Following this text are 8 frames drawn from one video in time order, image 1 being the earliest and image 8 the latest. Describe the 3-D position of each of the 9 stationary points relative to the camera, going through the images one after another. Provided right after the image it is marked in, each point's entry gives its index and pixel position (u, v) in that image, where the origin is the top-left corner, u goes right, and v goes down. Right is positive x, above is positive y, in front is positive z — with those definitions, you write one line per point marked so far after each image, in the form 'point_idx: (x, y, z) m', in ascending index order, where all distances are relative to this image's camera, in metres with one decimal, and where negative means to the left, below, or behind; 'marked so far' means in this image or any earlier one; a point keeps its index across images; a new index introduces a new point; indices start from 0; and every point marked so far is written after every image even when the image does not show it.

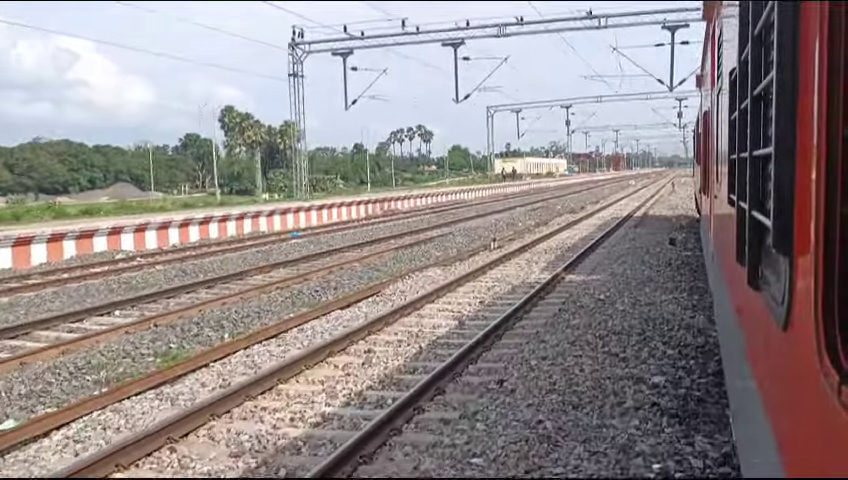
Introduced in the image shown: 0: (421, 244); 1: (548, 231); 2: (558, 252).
0: (0.0, 0.0, +18.2) m
1: (+3.1, +0.2, +20.0) m
2: (+3.1, -0.2, +16.9) m
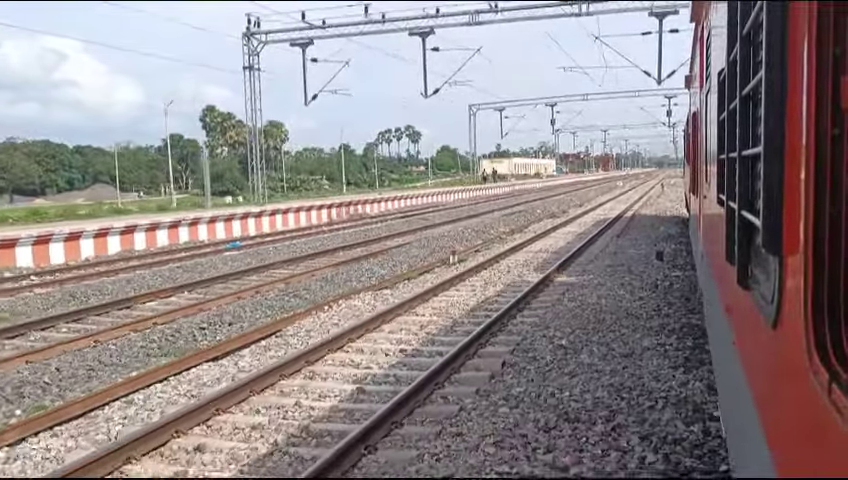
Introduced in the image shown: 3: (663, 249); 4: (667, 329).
0: (-0.3, -0.1, +17.9) m
1: (+2.8, +0.2, +19.7) m
2: (+2.8, -0.2, +16.7) m
3: (+5.5, 0.0, +17.8) m
4: (+3.0, -1.0, +9.5) m
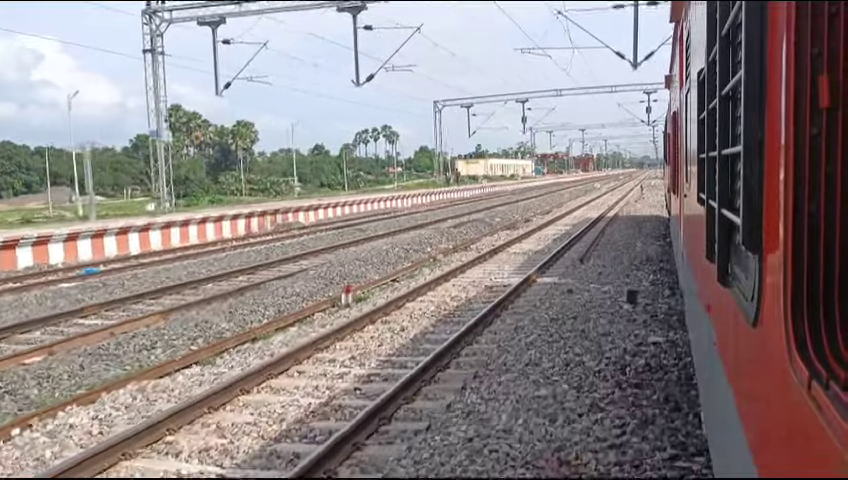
0: (-0.8, -0.2, +17.3) m
1: (+2.2, +0.1, +19.2) m
2: (+2.2, -0.3, +16.2) m
3: (+4.9, -0.1, +17.4) m
4: (+2.6, -1.1, +9.1) m
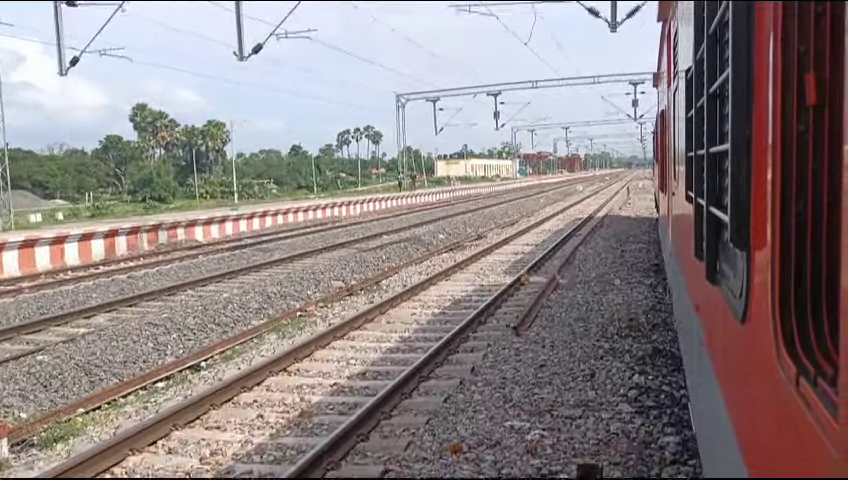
0: (-1.3, -0.3, +16.6) m
1: (+1.7, 0.0, +18.6) m
2: (+1.8, -0.3, +15.5) m
3: (+4.5, -0.1, +16.8) m
4: (+2.3, -1.1, +8.4) m
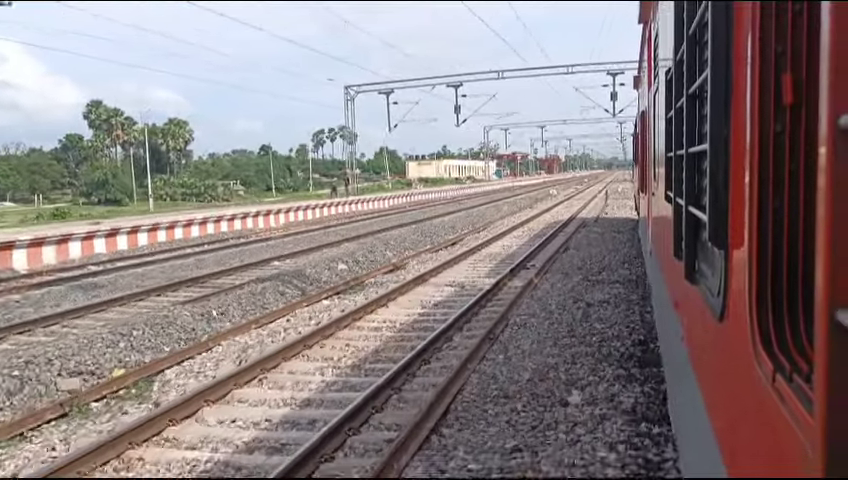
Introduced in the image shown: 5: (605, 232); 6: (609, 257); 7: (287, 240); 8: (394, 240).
0: (-1.8, -0.3, +15.9) m
1: (+1.1, -0.1, +17.9) m
2: (+1.3, -0.4, +14.9) m
3: (+3.9, -0.2, +16.2) m
4: (+1.9, -1.2, +7.8) m
5: (+4.5, +0.2, +19.8) m
6: (+3.5, -0.3, +15.0) m
7: (-3.4, 0.0, +19.7) m
8: (-0.8, 0.0, +18.6) m
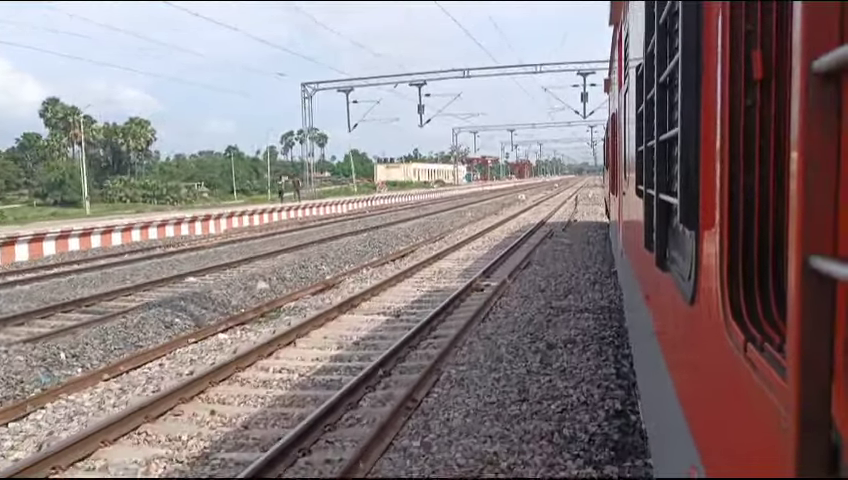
0: (-2.5, -0.4, +15.5) m
1: (+0.4, -0.2, +17.7) m
2: (+0.7, -0.5, +14.6) m
3: (+3.3, -0.3, +16.0) m
4: (+1.6, -1.3, +7.5) m
5: (+3.8, +0.1, +19.7) m
6: (+2.9, -0.4, +14.8) m
7: (-4.2, -0.1, +19.2) m
8: (-1.5, -0.1, +18.3) m
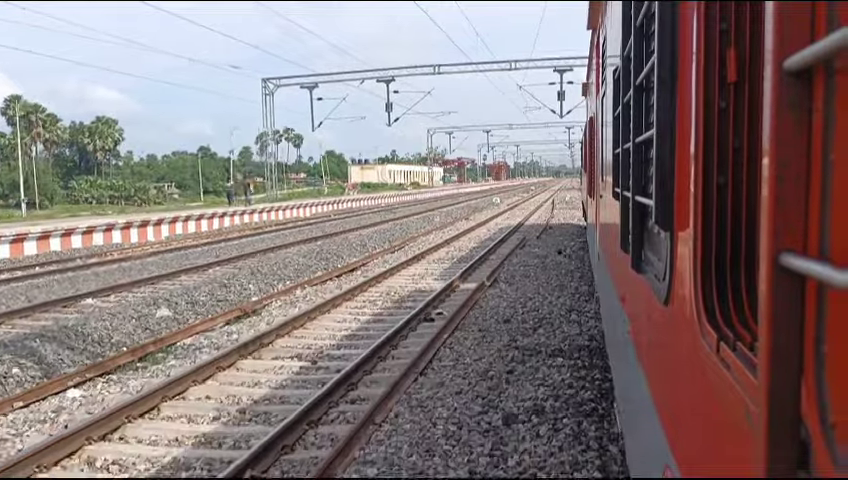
0: (-2.9, -0.5, +15.2) m
1: (-0.1, -0.2, +17.4) m
2: (+0.2, -0.6, +14.4) m
3: (+2.8, -0.4, +15.8) m
4: (+1.3, -1.3, +7.3) m
5: (+3.2, 0.0, +19.5) m
6: (+2.5, -0.5, +14.6) m
7: (-4.7, -0.1, +18.8) m
8: (-2.0, -0.2, +18.0) m
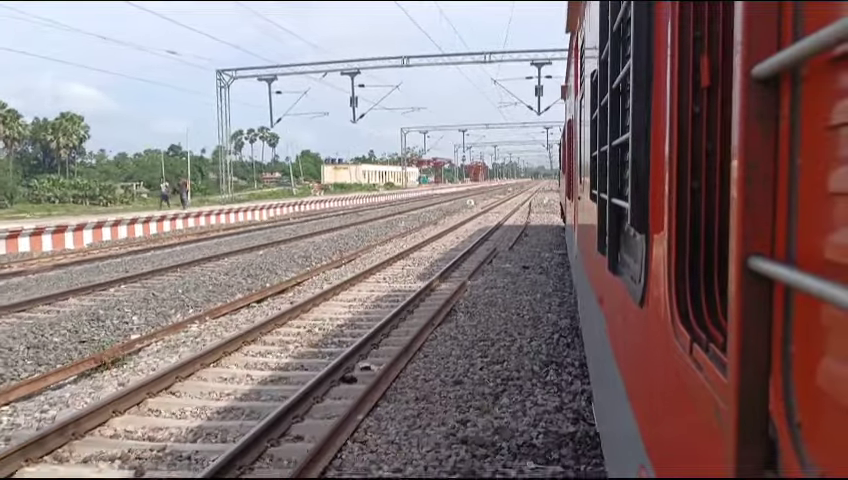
0: (-3.4, -0.5, +14.8) m
1: (-0.6, -0.3, +17.1) m
2: (-0.2, -0.6, +14.0) m
3: (+2.3, -0.5, +15.6) m
4: (+1.0, -1.3, +7.0) m
5: (+2.6, -0.1, +19.2) m
6: (+2.0, -0.5, +14.4) m
7: (-5.3, -0.2, +18.4) m
8: (-2.6, -0.2, +17.6) m
